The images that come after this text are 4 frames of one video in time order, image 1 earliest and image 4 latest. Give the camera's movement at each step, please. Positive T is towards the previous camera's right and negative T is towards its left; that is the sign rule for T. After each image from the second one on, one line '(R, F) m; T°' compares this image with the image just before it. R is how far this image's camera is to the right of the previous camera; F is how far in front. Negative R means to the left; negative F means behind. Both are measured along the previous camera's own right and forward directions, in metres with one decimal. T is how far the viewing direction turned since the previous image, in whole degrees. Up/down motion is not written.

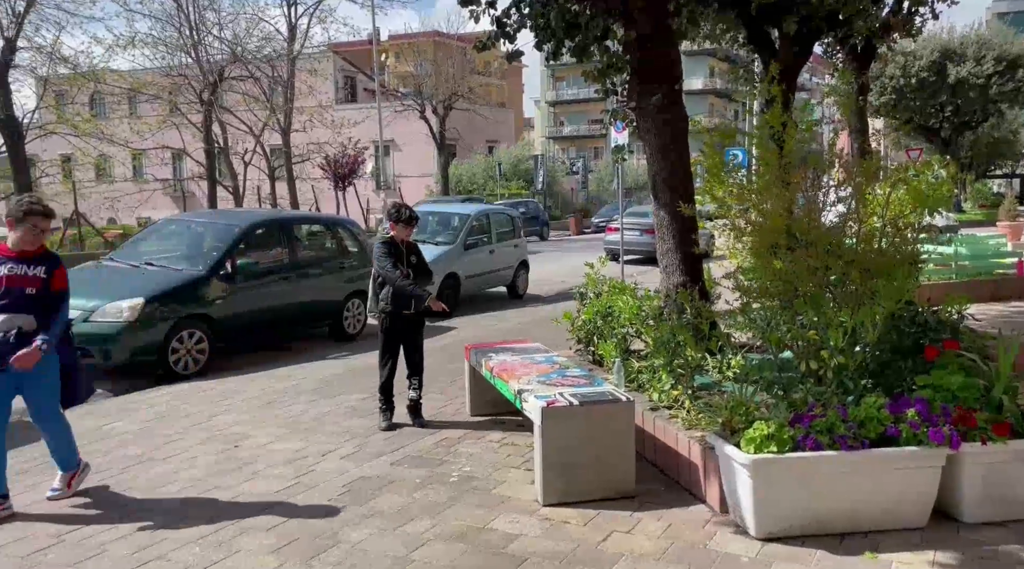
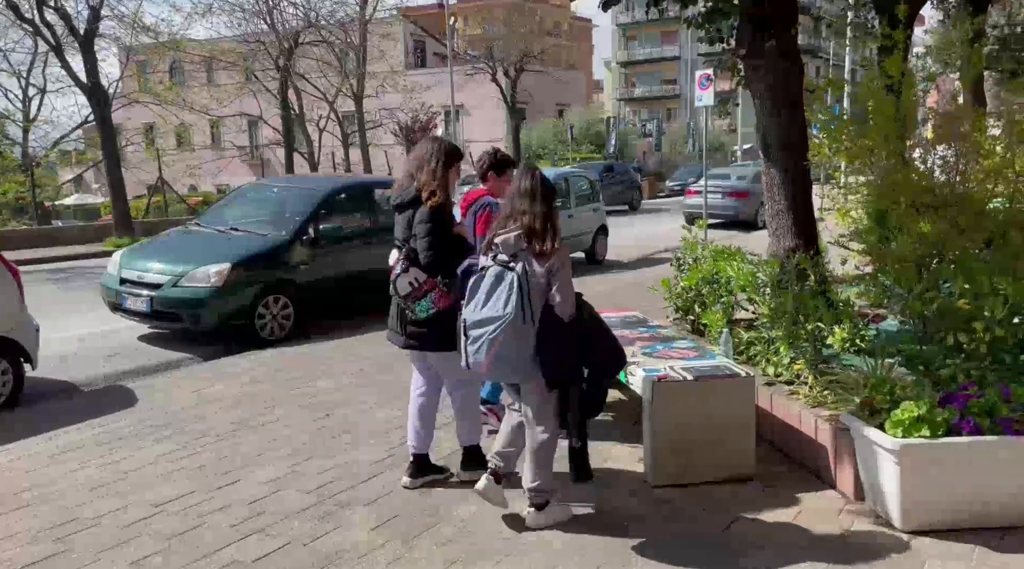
(-0.2, +0.4) m; -4°
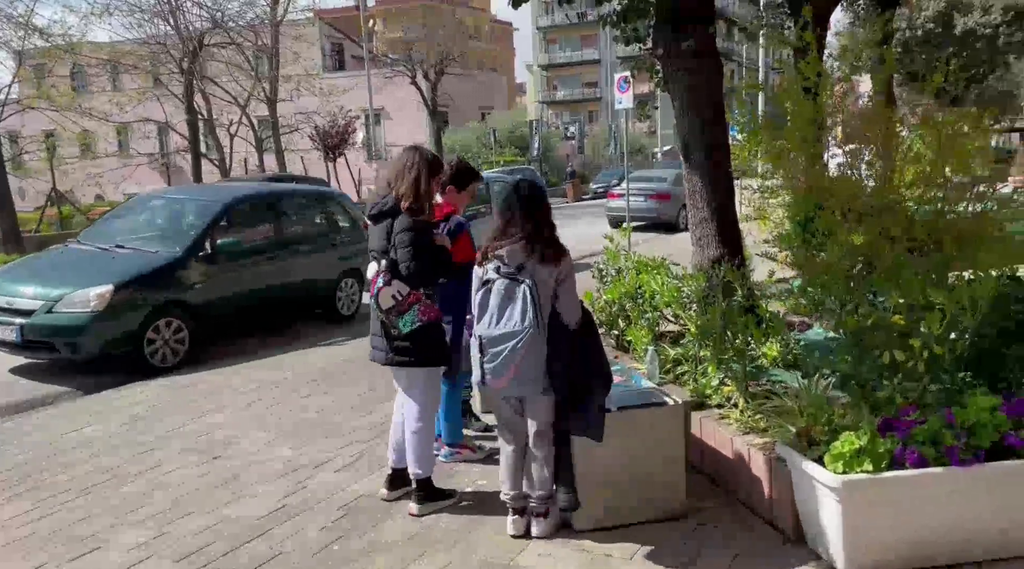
(+0.1, +0.5) m; +5°
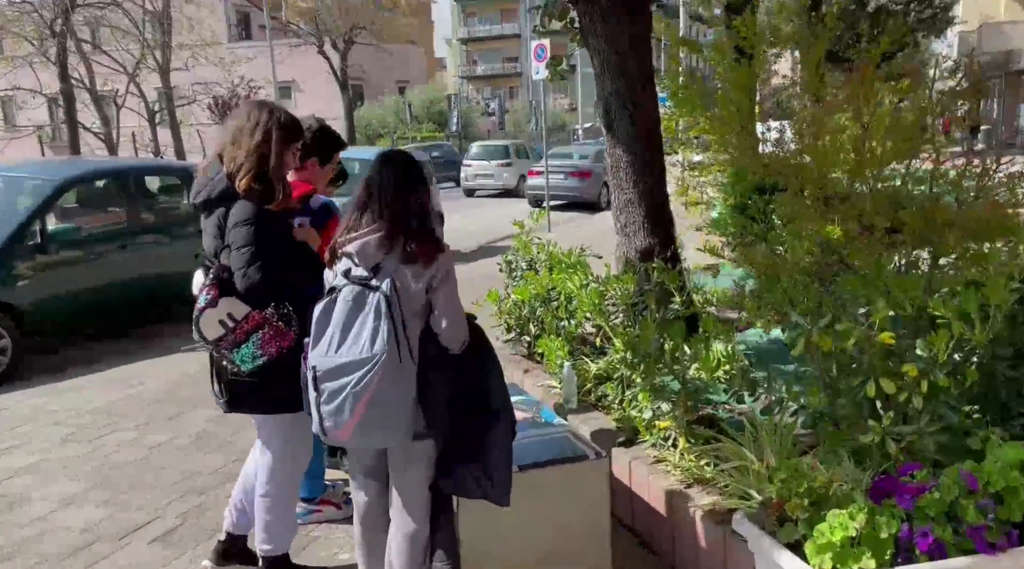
(+0.2, +1.2) m; +5°
